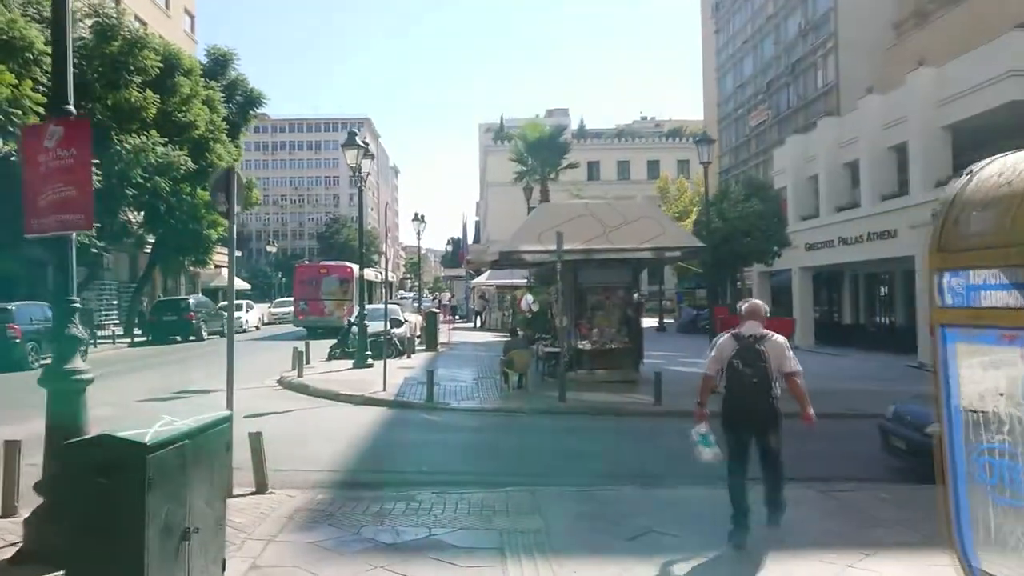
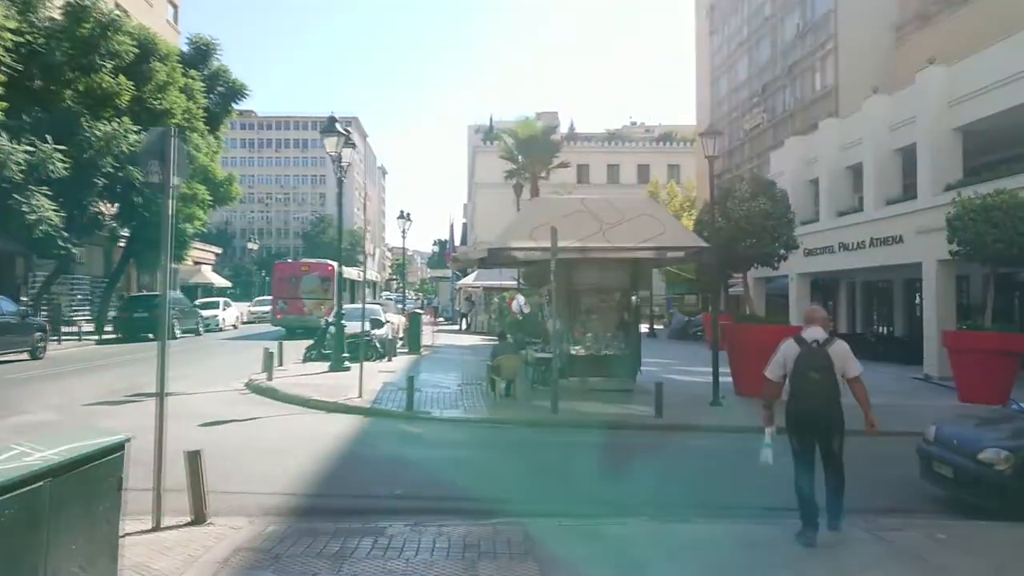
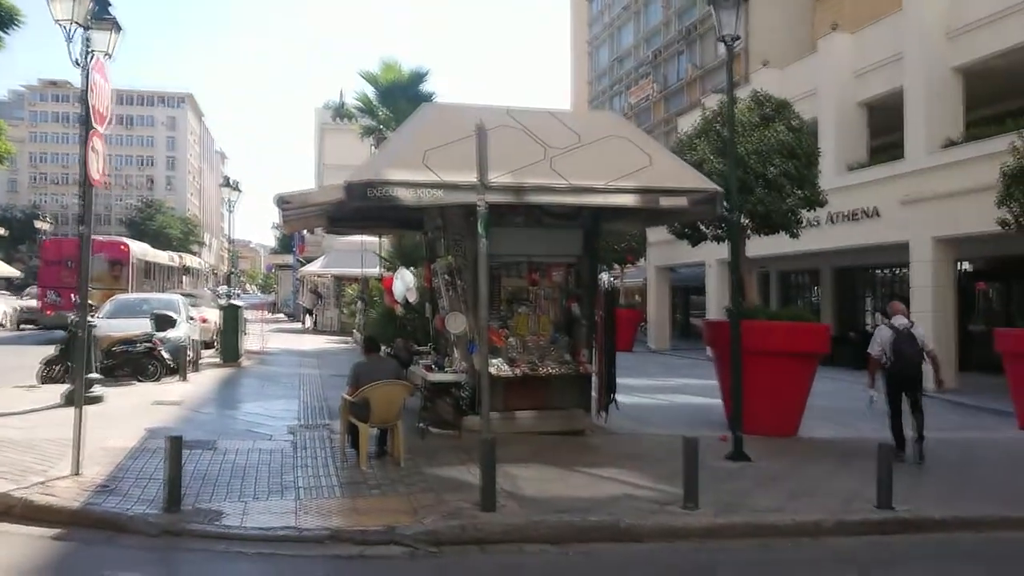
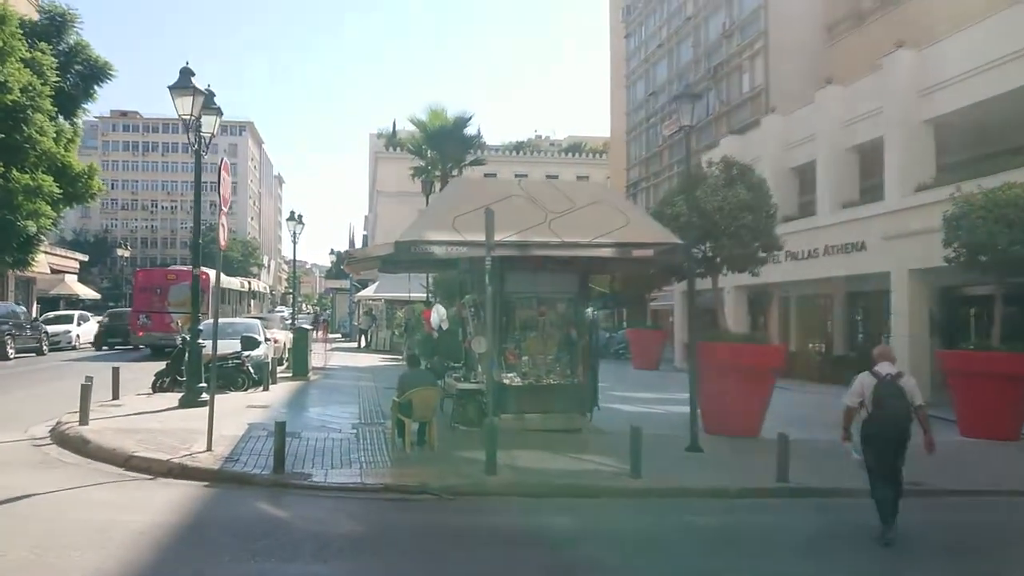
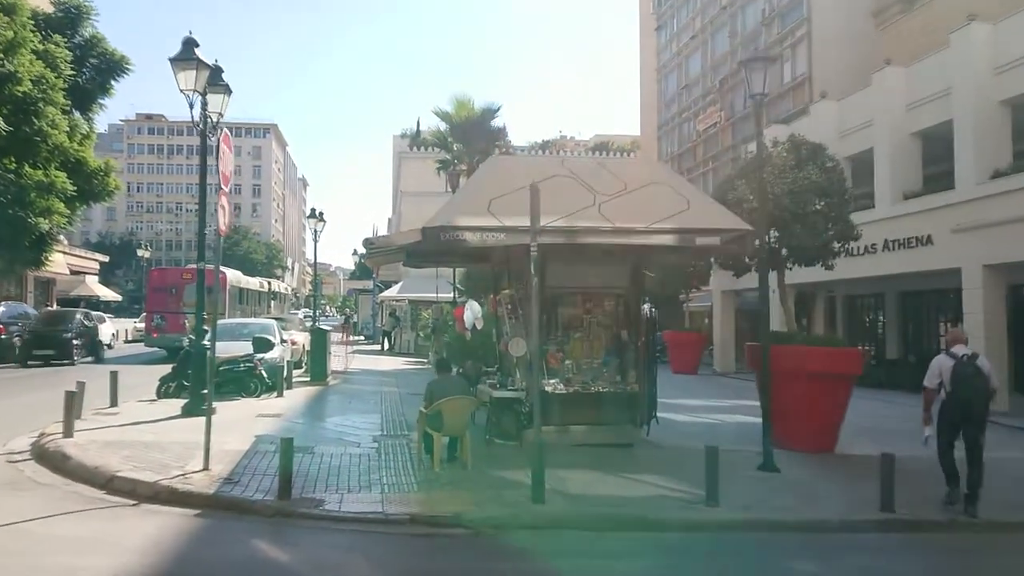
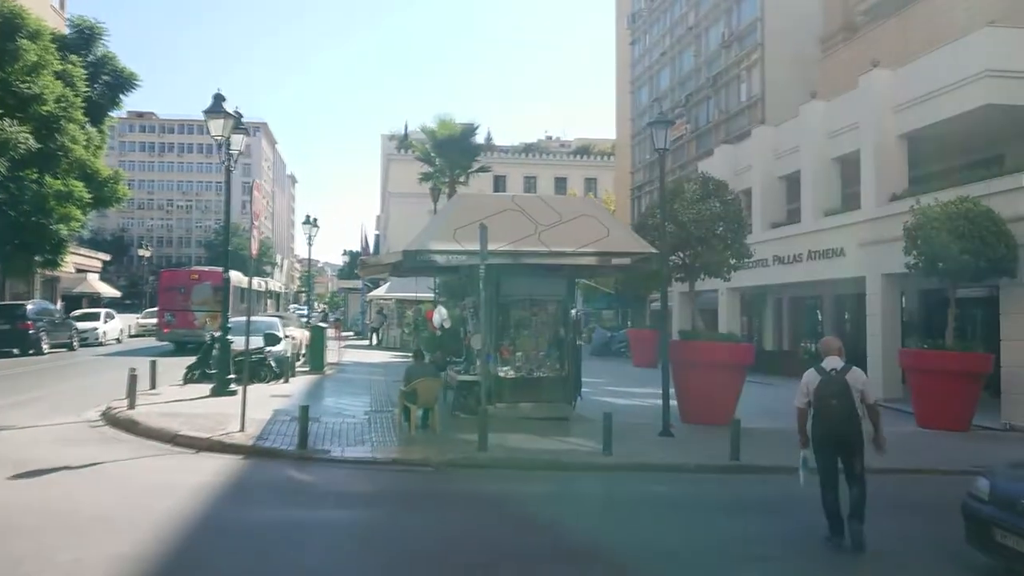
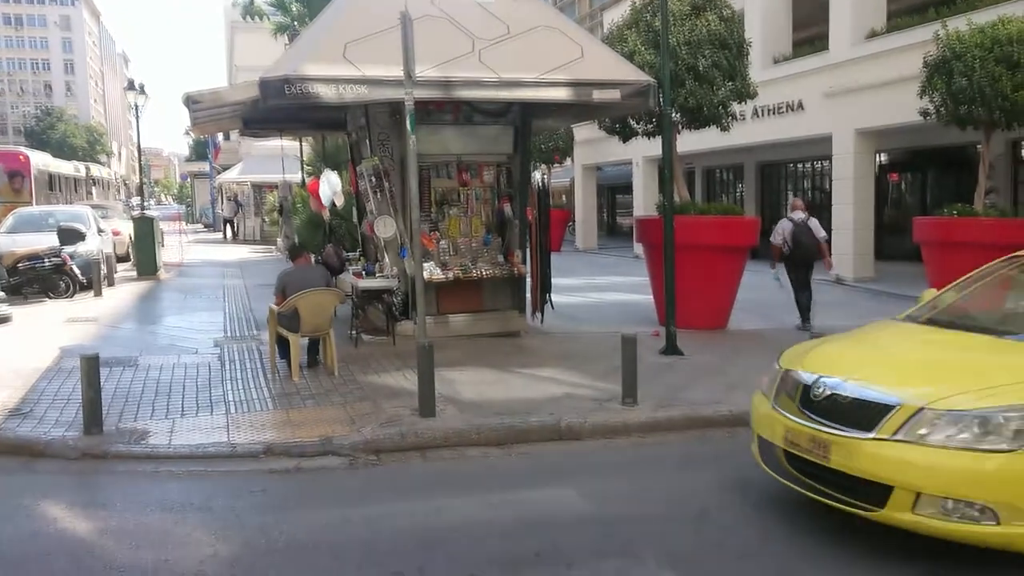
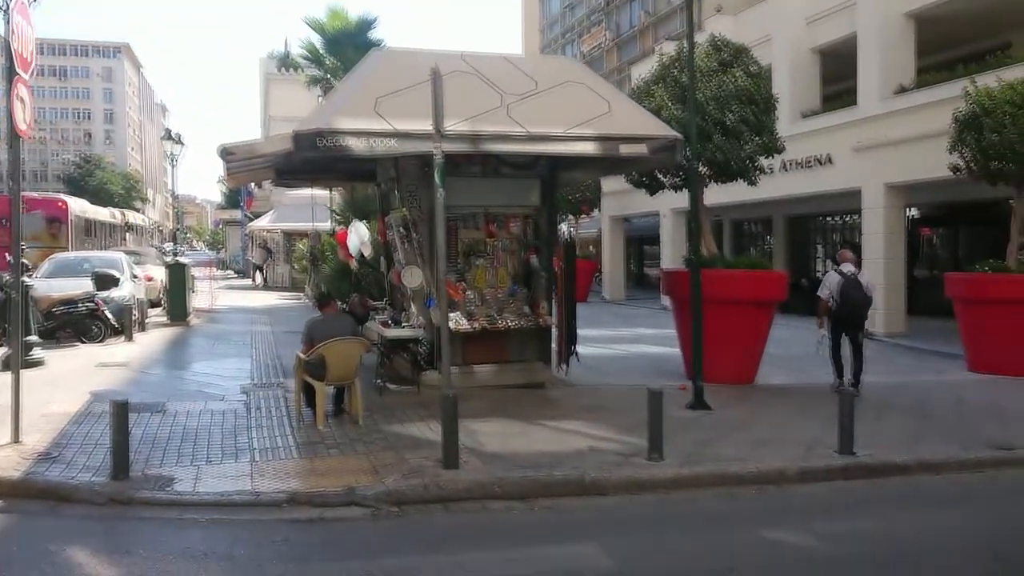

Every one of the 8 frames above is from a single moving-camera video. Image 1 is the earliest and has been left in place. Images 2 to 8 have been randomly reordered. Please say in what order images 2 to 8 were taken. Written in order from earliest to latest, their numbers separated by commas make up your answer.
2, 6, 4, 5, 3, 8, 7
